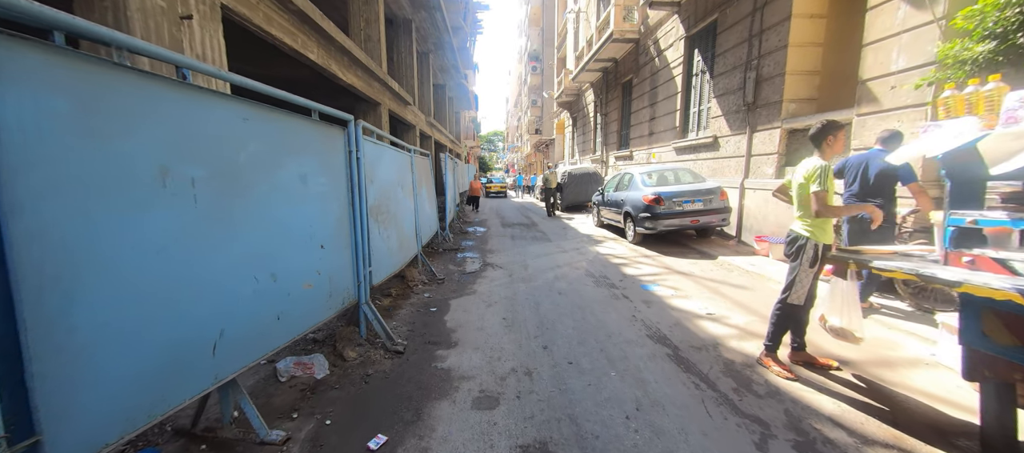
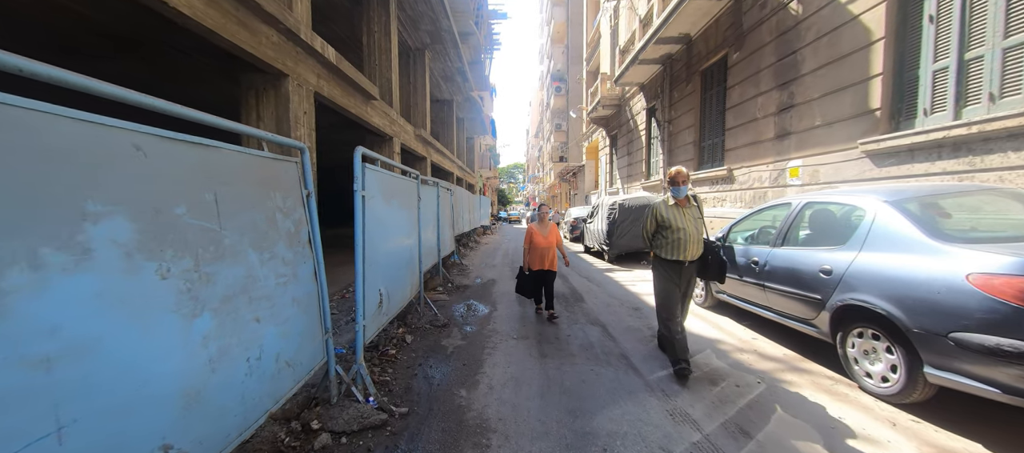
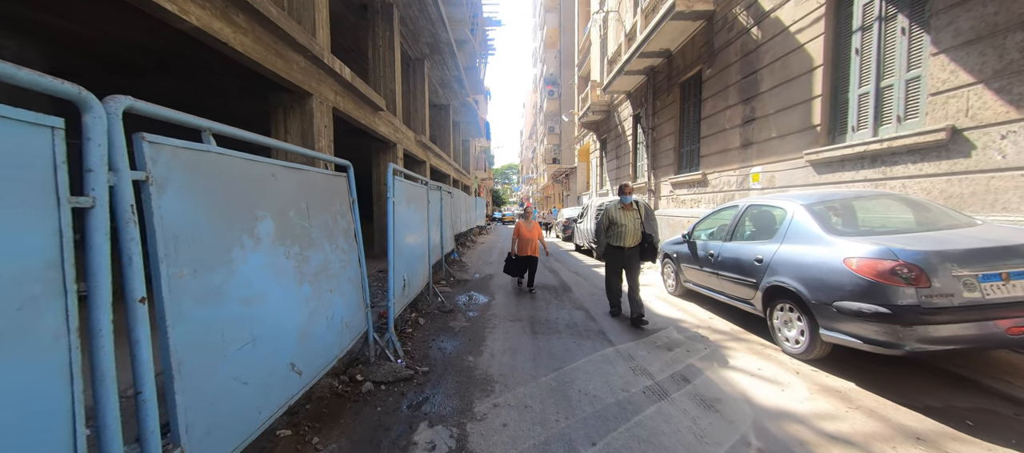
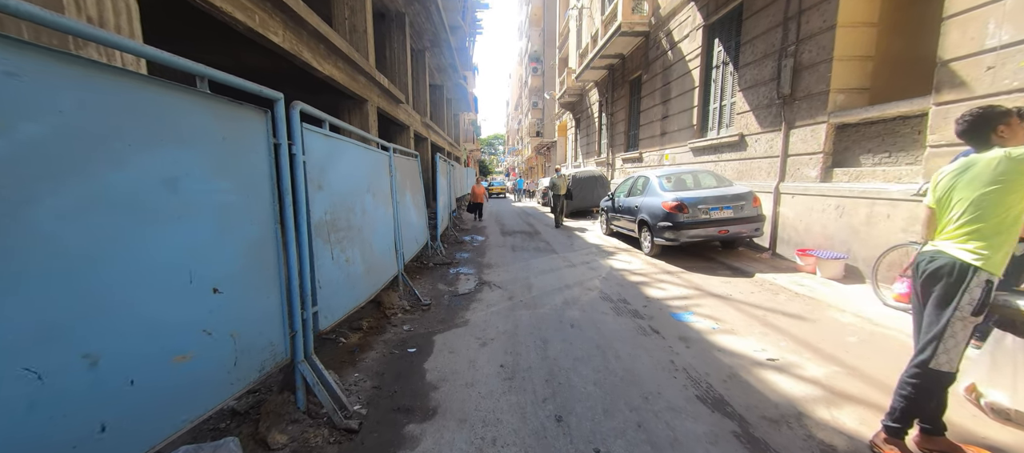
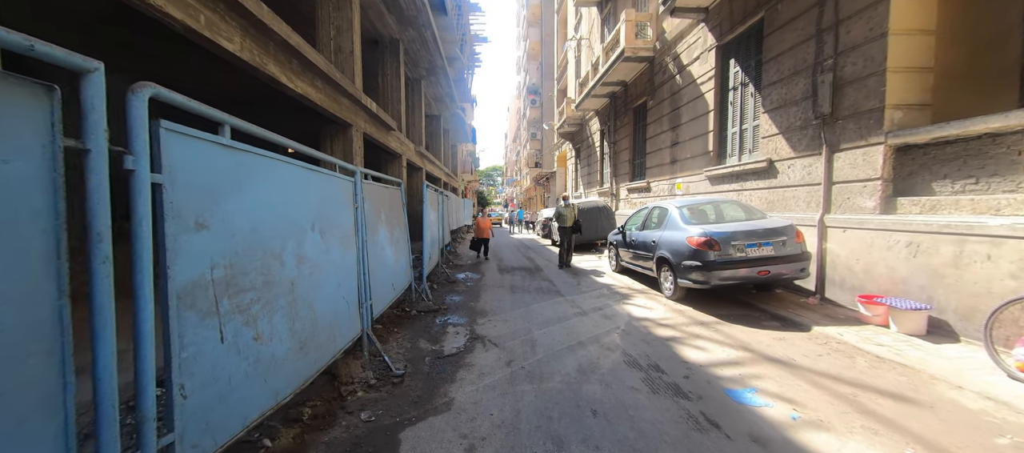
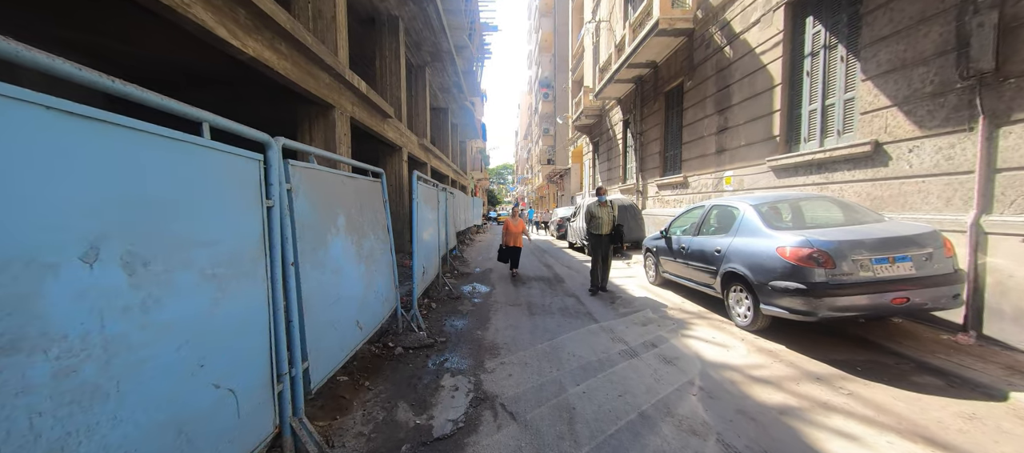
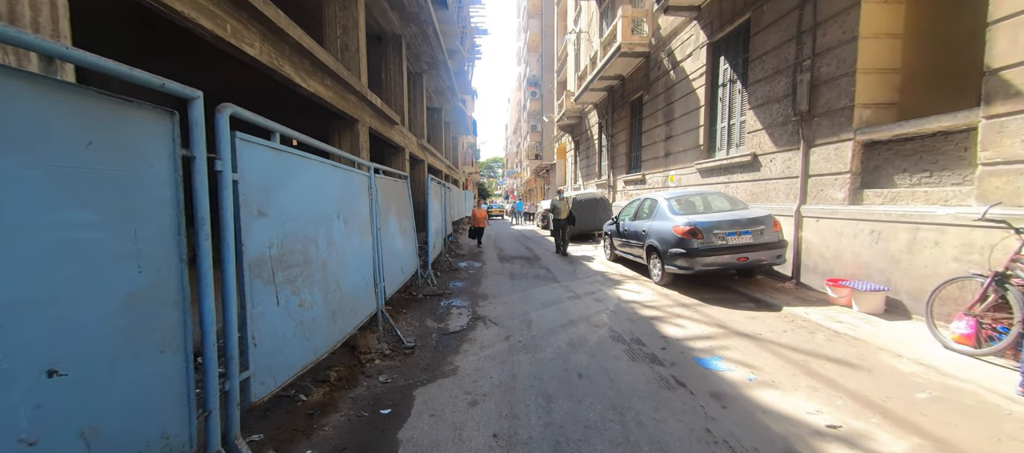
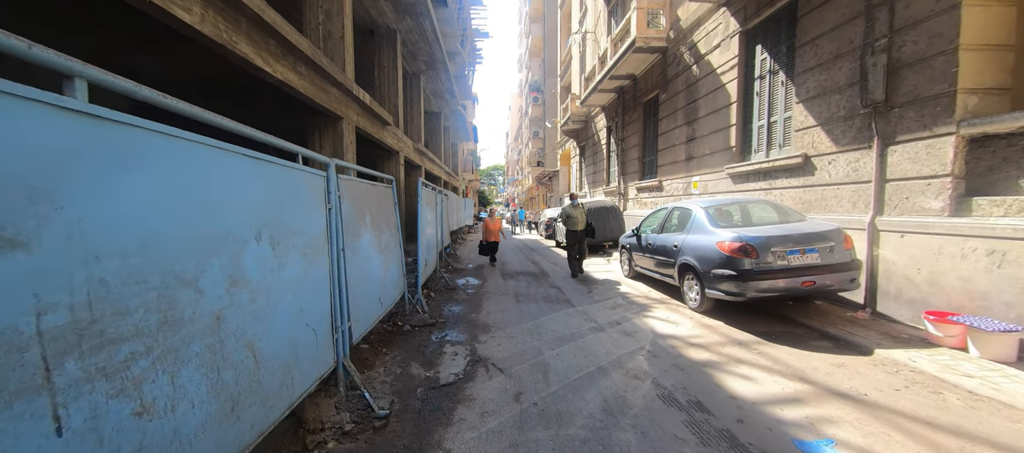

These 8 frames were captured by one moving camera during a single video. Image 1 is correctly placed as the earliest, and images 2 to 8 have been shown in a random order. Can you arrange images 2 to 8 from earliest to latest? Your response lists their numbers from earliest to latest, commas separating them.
4, 7, 5, 8, 6, 3, 2
